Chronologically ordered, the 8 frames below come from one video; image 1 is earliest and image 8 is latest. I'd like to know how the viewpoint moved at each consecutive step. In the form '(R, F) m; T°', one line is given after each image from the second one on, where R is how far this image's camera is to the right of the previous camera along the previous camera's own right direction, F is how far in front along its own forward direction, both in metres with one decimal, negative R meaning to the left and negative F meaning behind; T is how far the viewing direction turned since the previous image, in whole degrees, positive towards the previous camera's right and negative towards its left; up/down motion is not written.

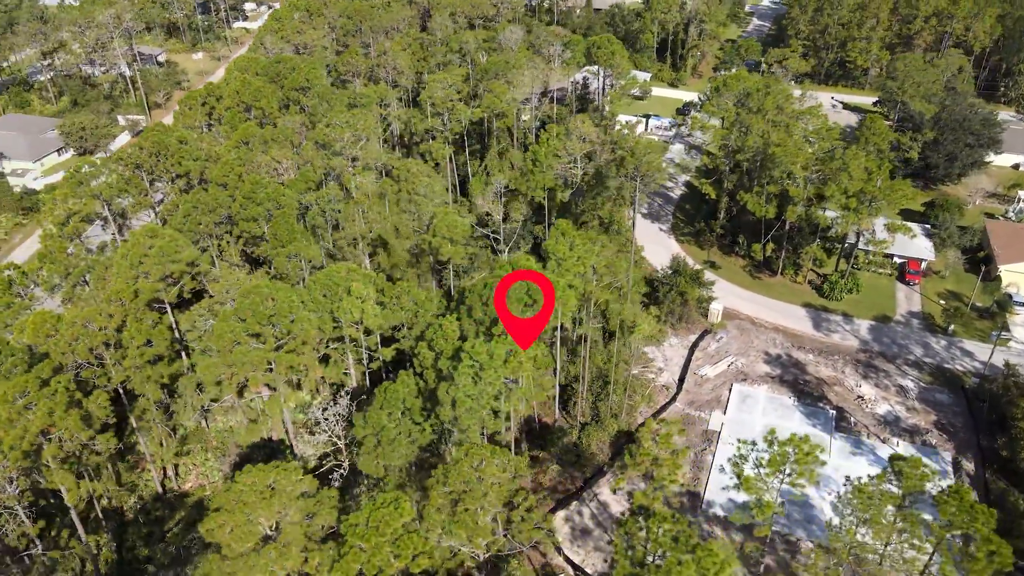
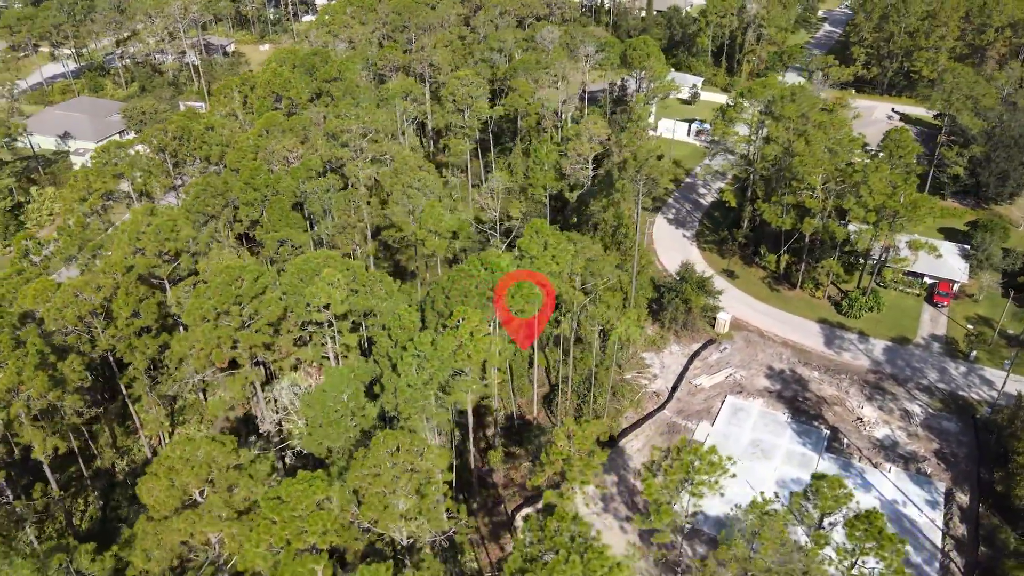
(+3.5, -0.1) m; -5°
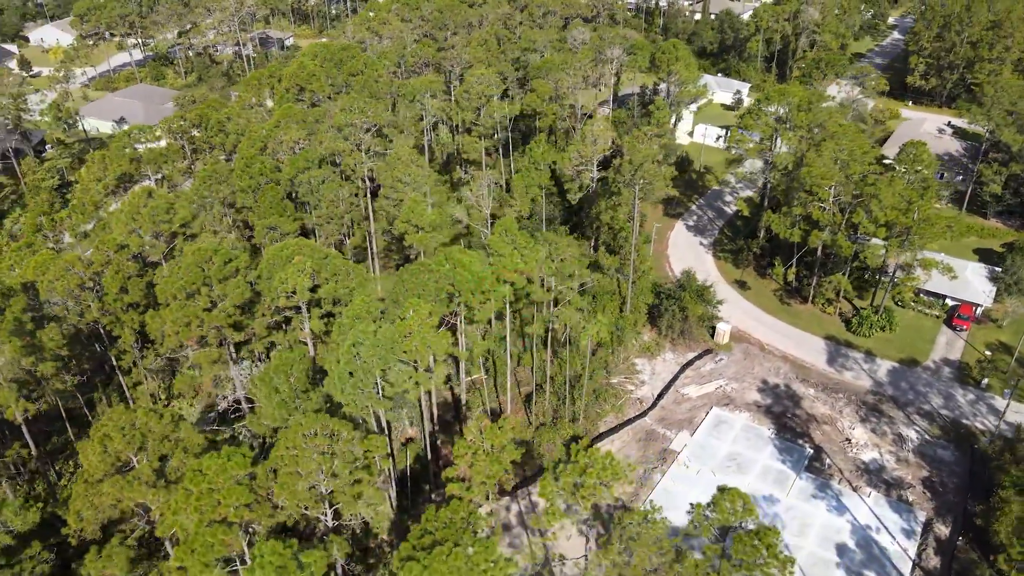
(+3.5, -0.1) m; -5°
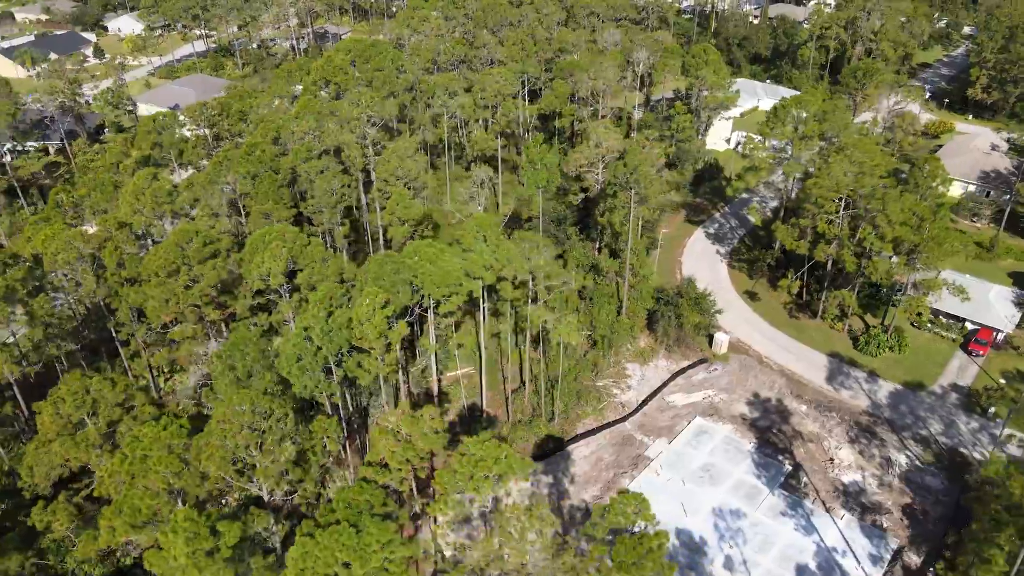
(+3.5, -0.2) m; -5°
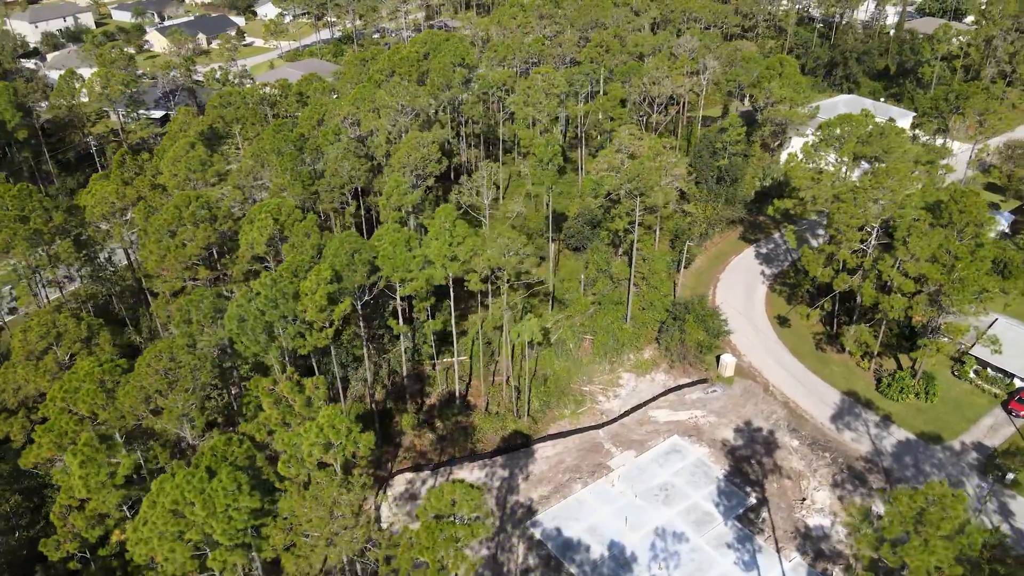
(+6.5, +0.1) m; -11°
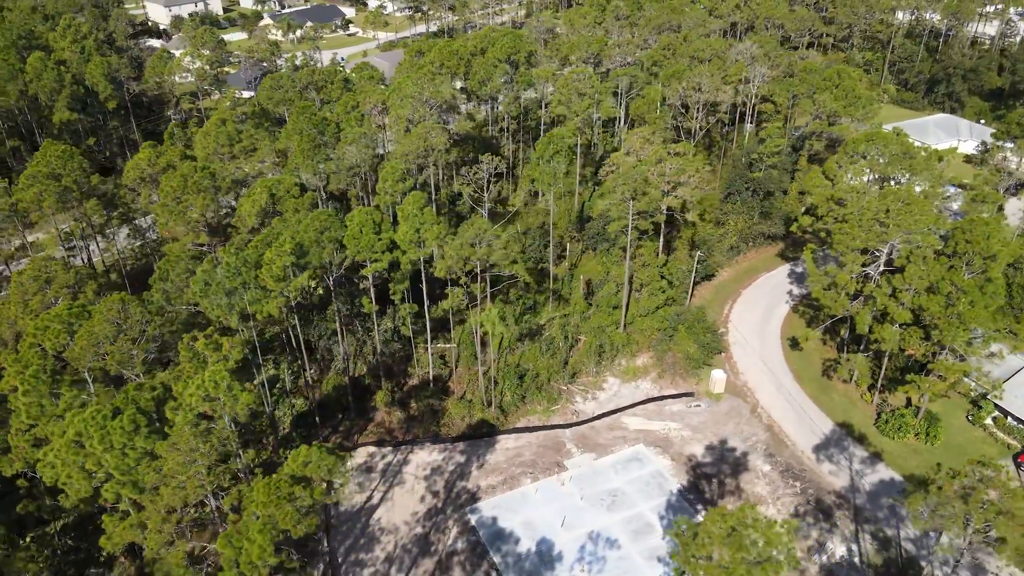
(+5.9, 0.0) m; -9°
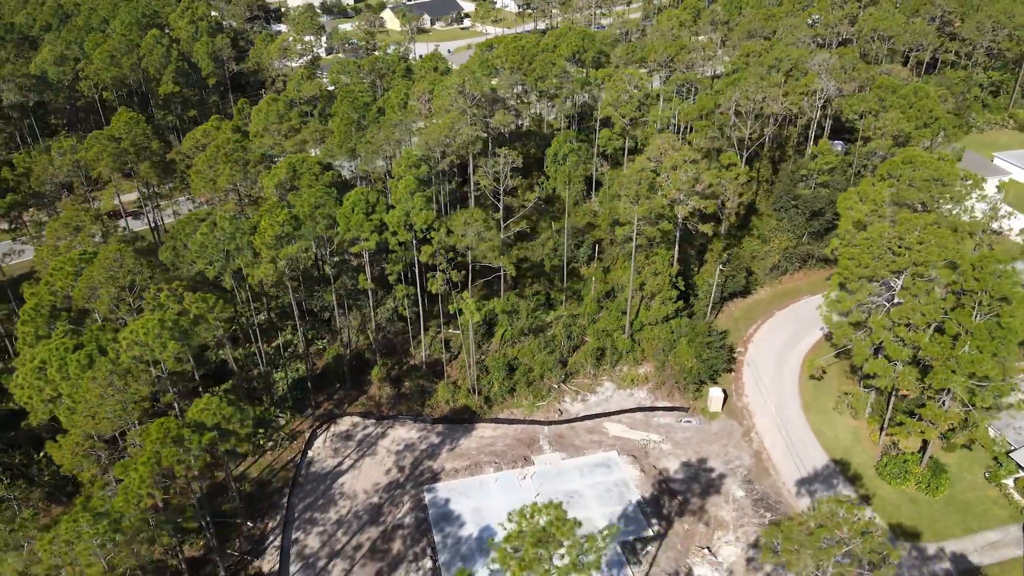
(+5.8, 0.0) m; -10°
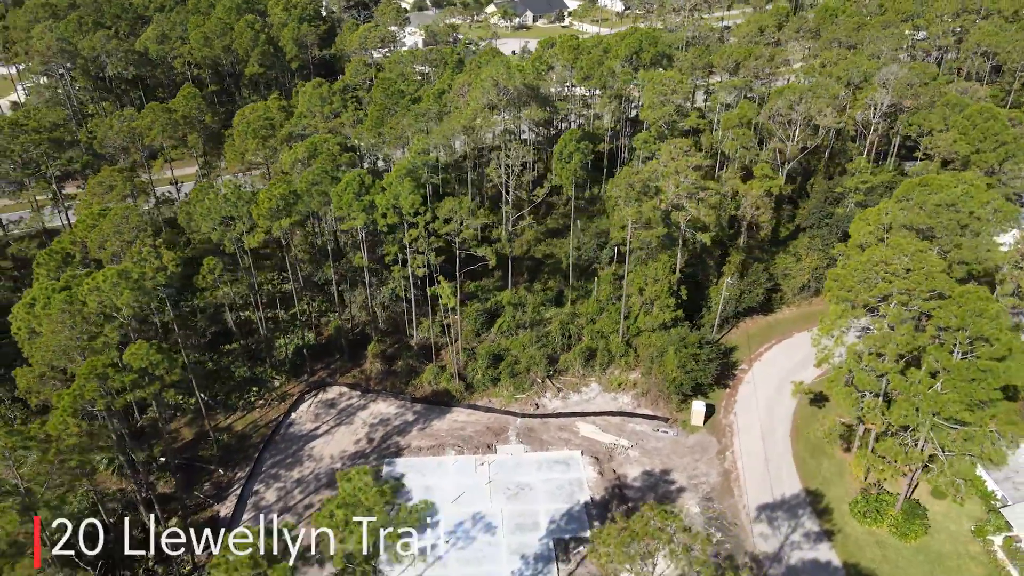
(+5.8, -0.1) m; -9°
